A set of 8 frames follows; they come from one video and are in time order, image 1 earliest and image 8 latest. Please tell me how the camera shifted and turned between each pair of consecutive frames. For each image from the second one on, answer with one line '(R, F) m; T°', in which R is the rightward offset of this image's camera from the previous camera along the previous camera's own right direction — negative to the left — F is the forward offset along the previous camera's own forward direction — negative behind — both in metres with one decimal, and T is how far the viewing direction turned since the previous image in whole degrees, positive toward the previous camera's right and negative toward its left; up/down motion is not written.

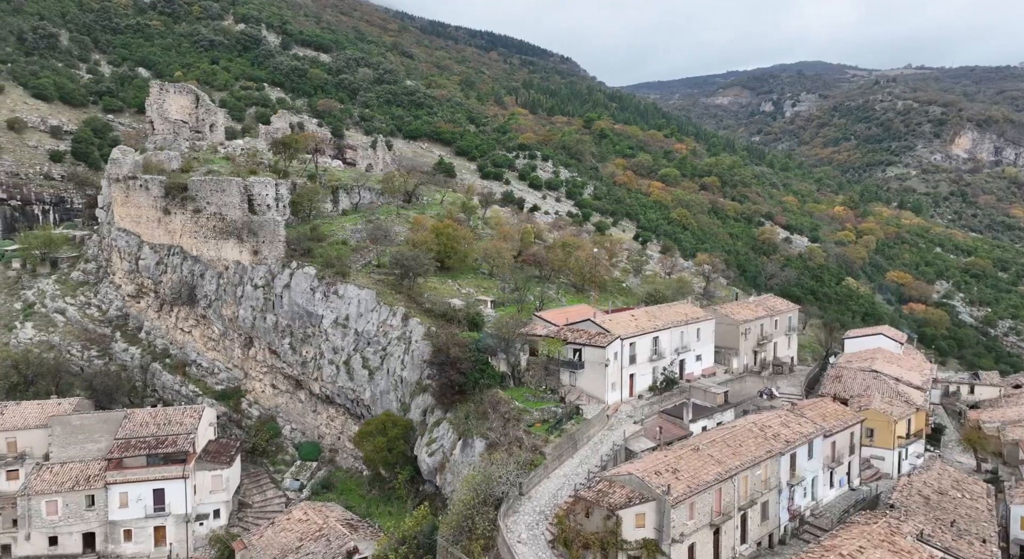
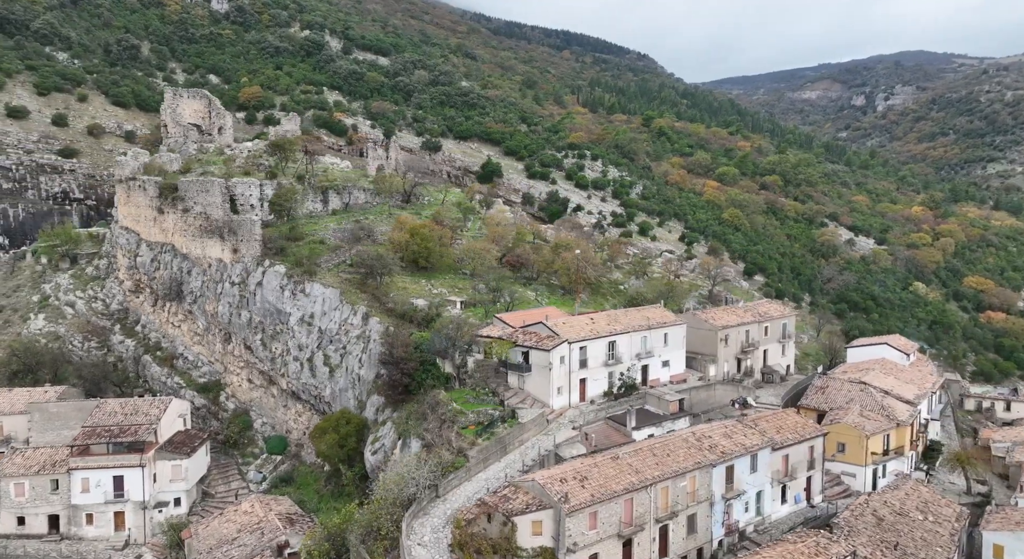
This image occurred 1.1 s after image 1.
(+6.8, +0.5) m; -7°
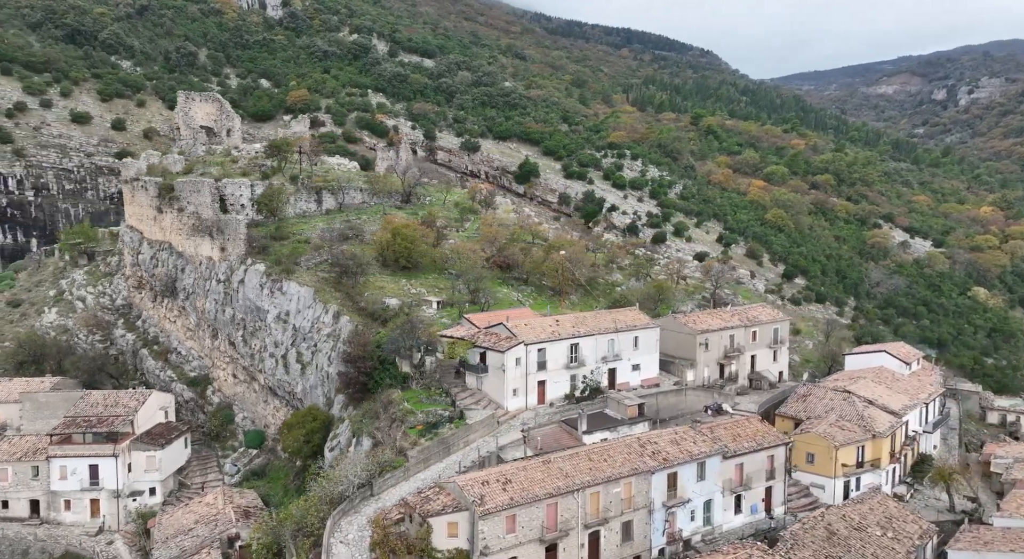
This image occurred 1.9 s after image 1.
(+5.4, +0.5) m; -6°
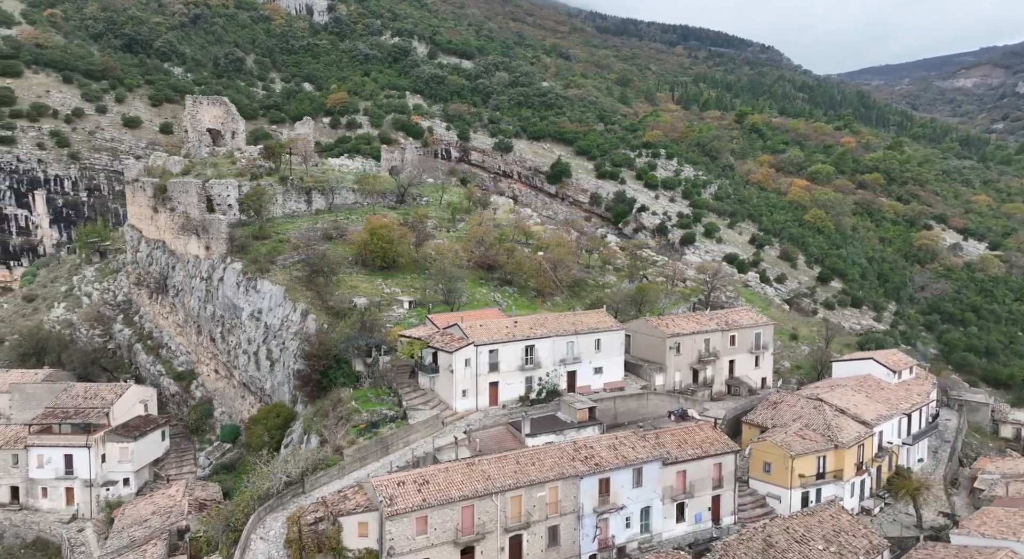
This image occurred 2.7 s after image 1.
(+5.4, +0.6) m; -5°
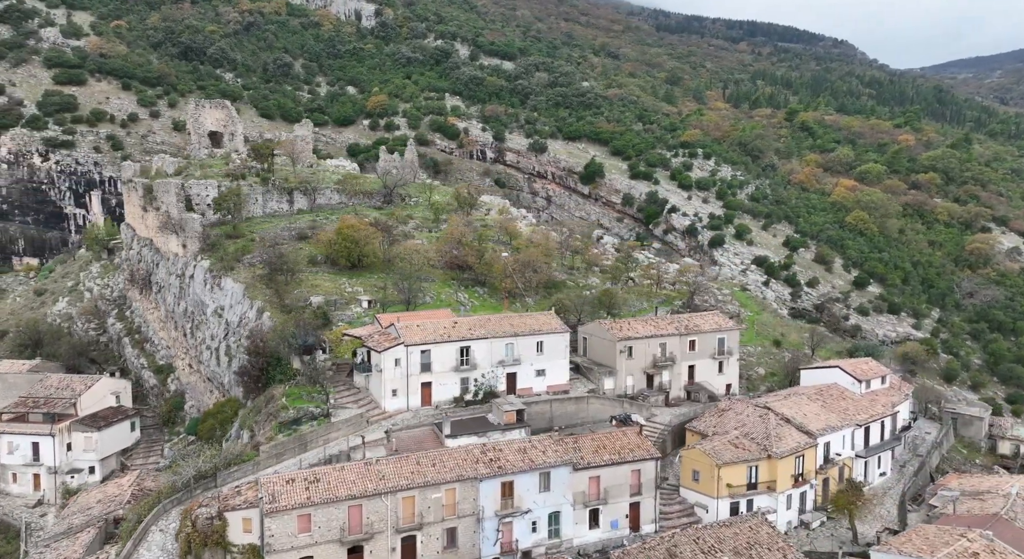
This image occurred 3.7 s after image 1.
(+6.8, +0.8) m; -6°
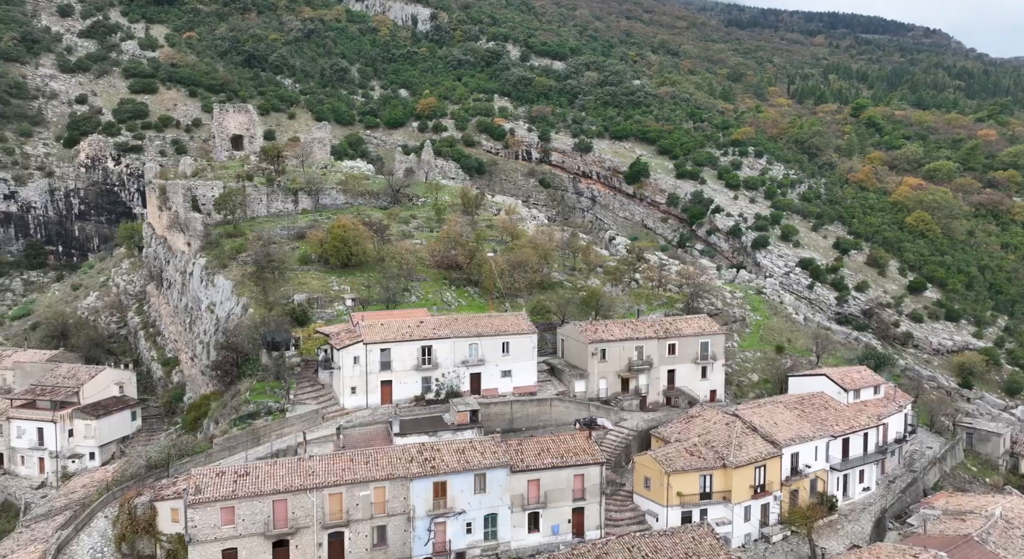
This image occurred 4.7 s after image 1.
(+6.0, +0.5) m; -7°
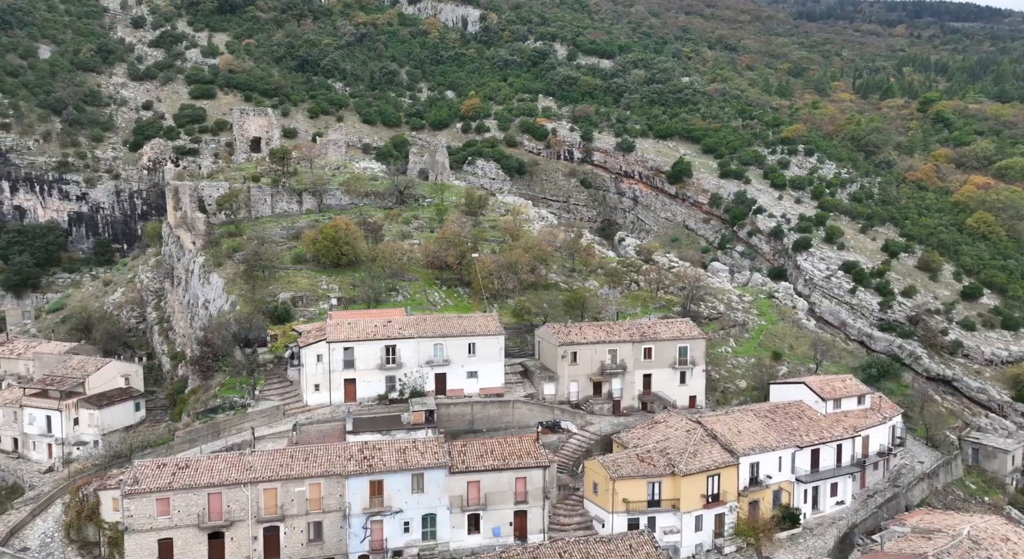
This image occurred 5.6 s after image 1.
(+5.7, +0.5) m; -6°
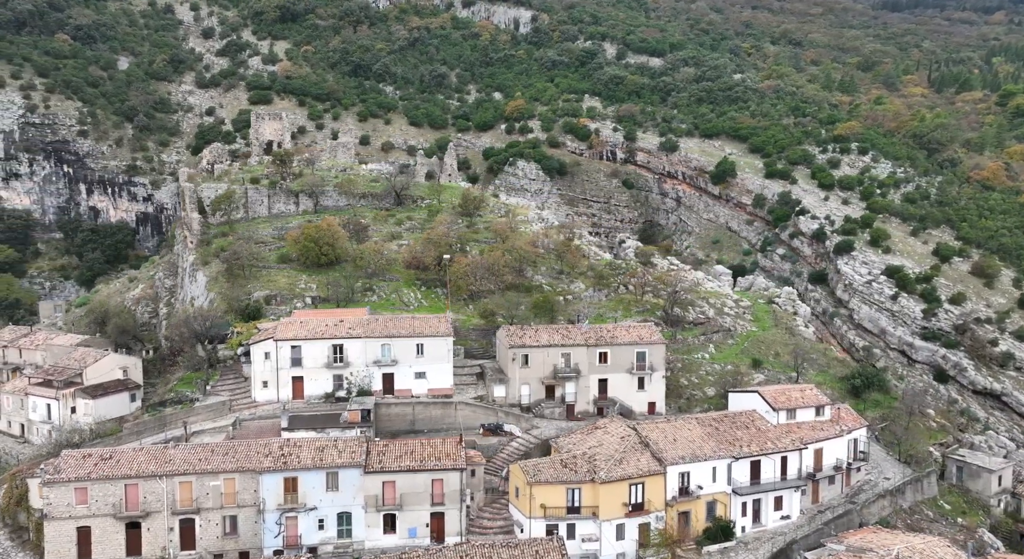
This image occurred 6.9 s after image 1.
(+7.0, +0.9) m; -7°
